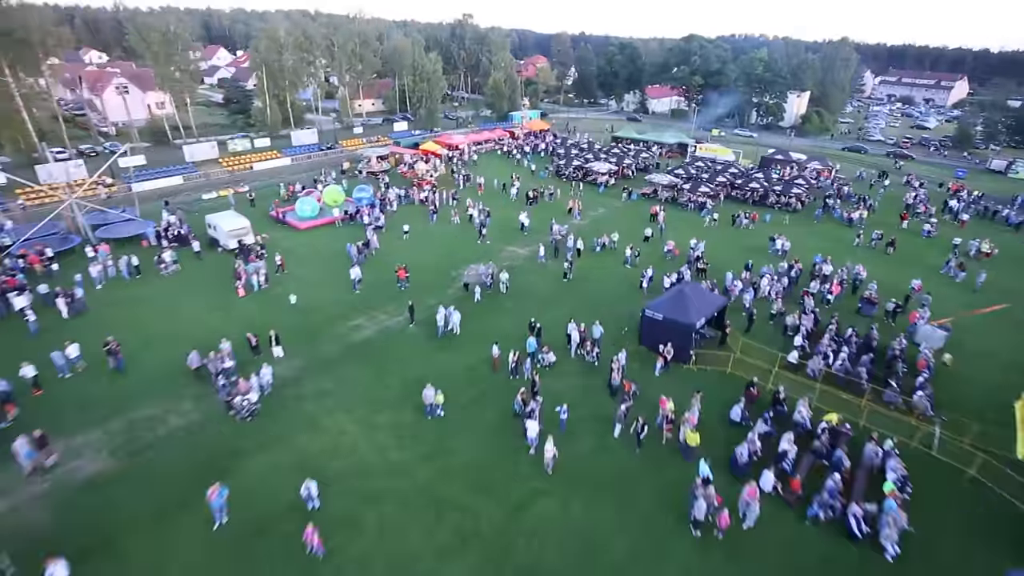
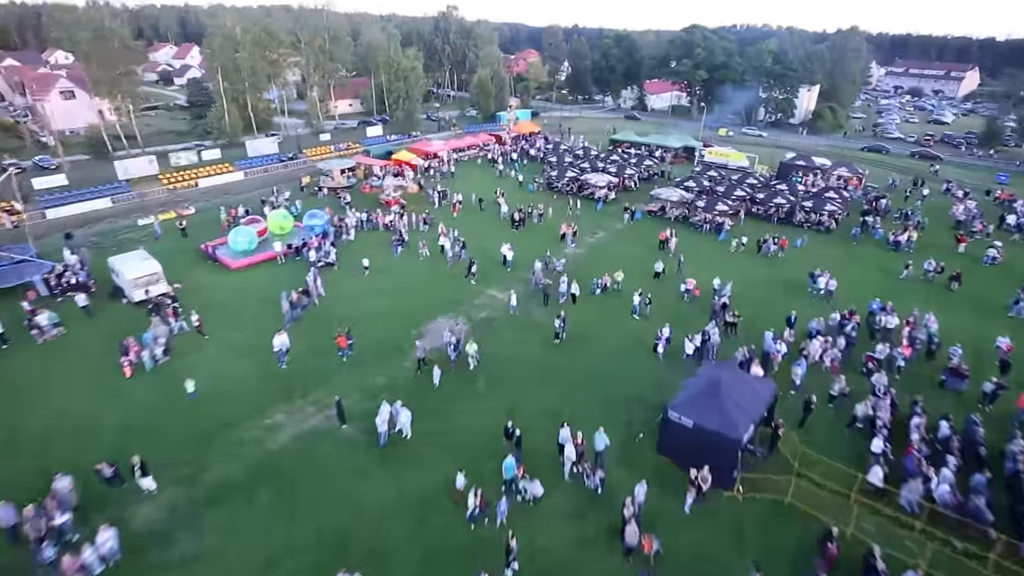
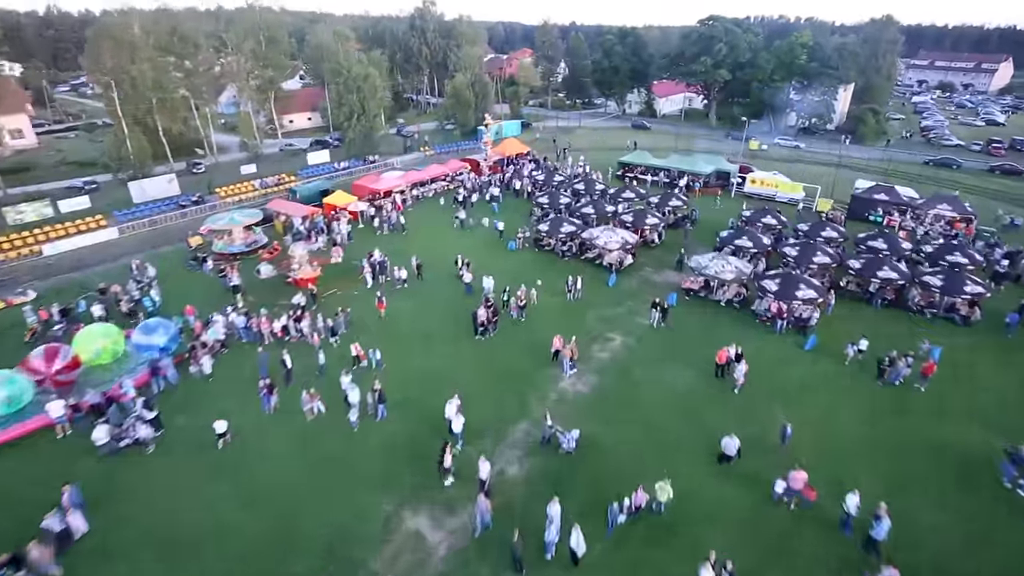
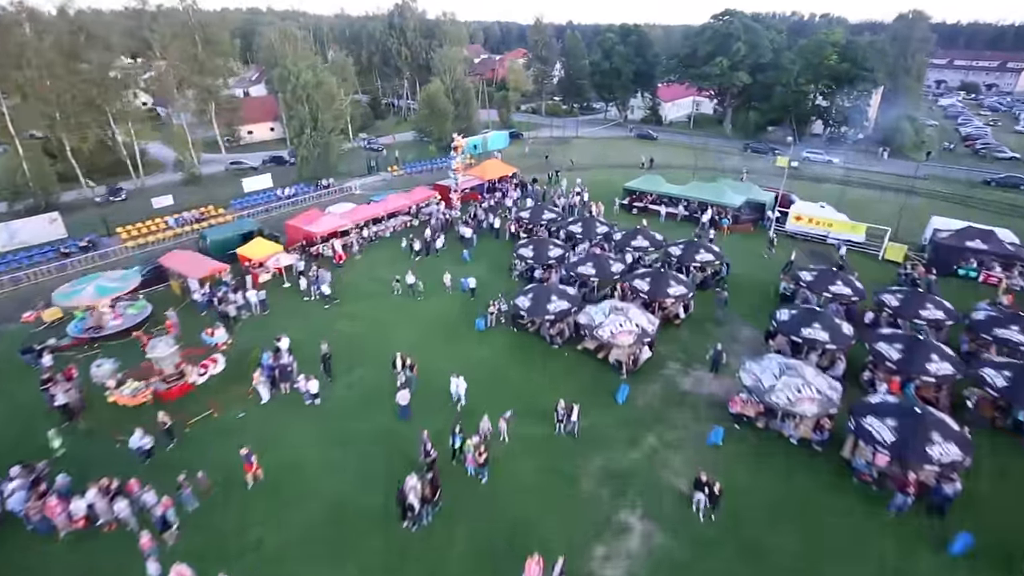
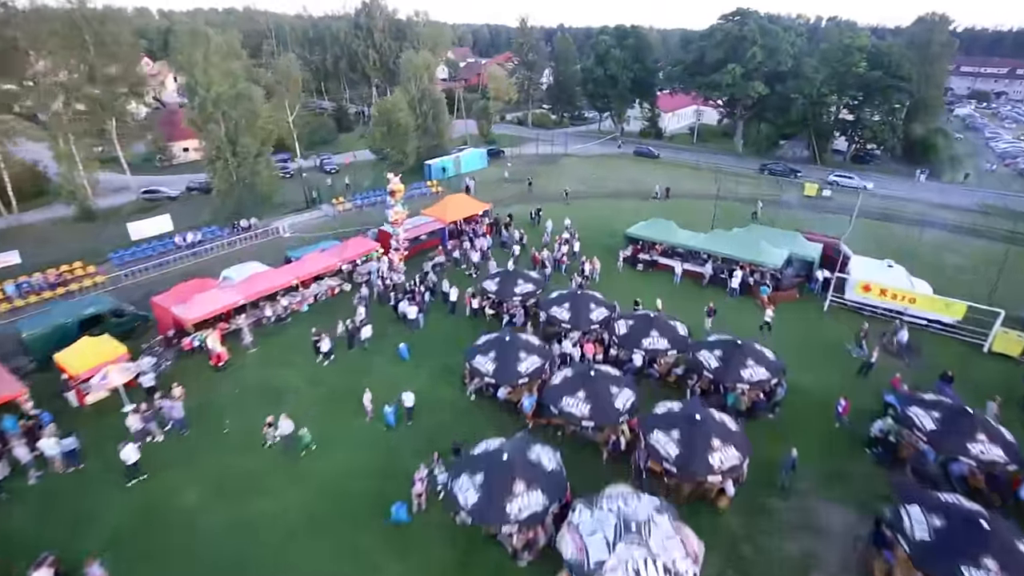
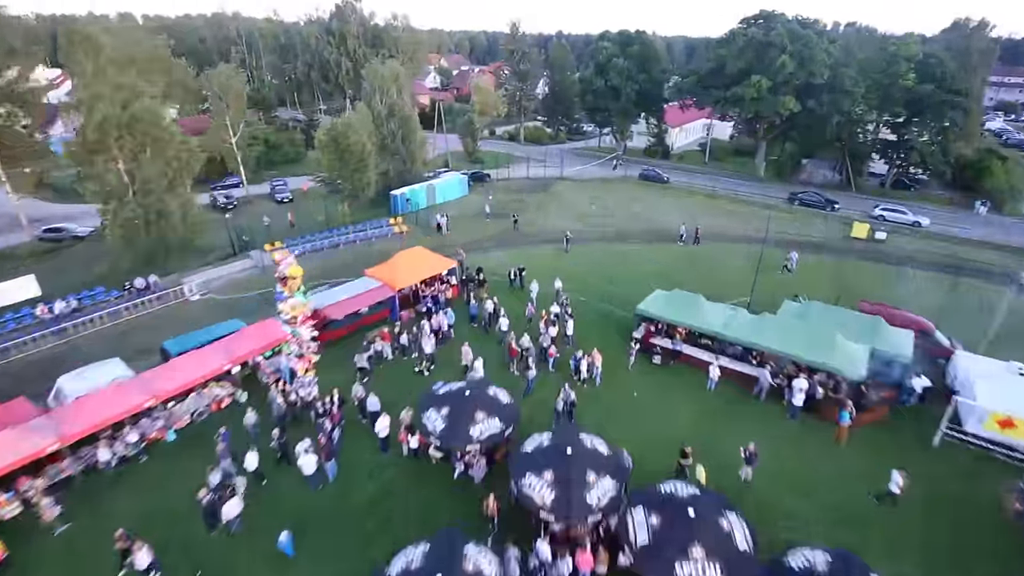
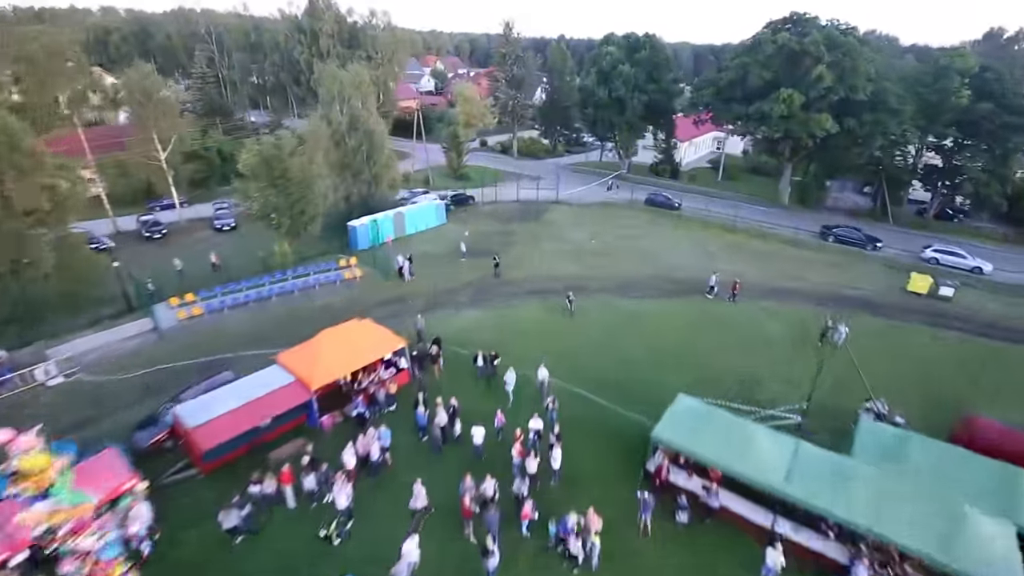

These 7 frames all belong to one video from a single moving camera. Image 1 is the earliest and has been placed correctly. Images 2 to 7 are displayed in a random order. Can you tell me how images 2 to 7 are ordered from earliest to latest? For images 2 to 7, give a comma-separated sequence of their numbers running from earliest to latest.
2, 3, 4, 5, 6, 7
